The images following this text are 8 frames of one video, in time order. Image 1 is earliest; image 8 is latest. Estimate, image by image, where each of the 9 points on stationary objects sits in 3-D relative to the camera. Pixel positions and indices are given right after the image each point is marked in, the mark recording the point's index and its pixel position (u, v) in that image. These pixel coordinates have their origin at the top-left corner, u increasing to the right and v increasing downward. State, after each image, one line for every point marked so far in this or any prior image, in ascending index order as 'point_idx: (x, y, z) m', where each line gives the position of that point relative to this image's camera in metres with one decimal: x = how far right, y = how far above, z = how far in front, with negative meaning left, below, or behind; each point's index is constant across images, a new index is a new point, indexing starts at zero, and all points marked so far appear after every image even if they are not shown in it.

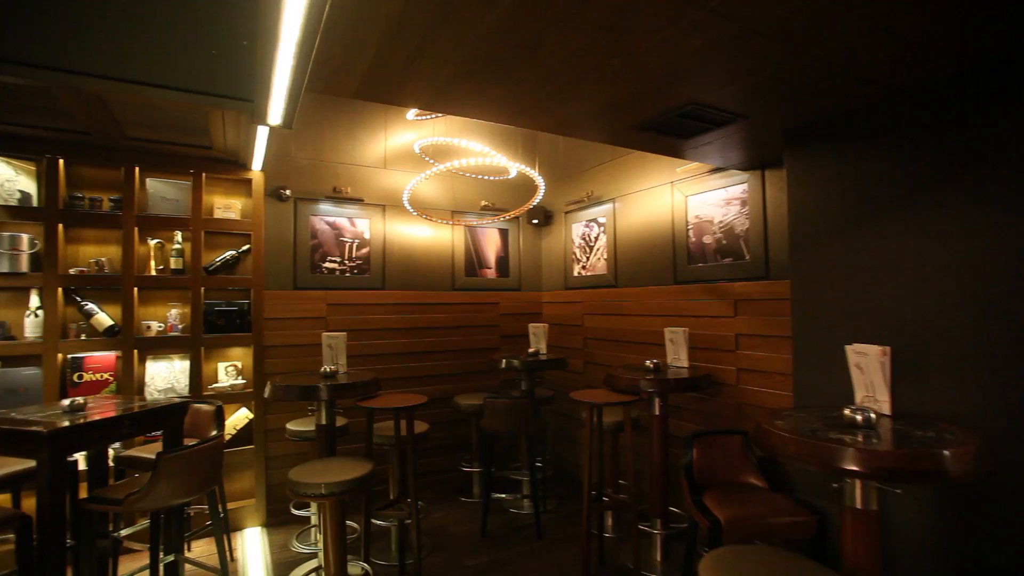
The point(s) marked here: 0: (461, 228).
0: (-0.5, +0.6, +5.3) m
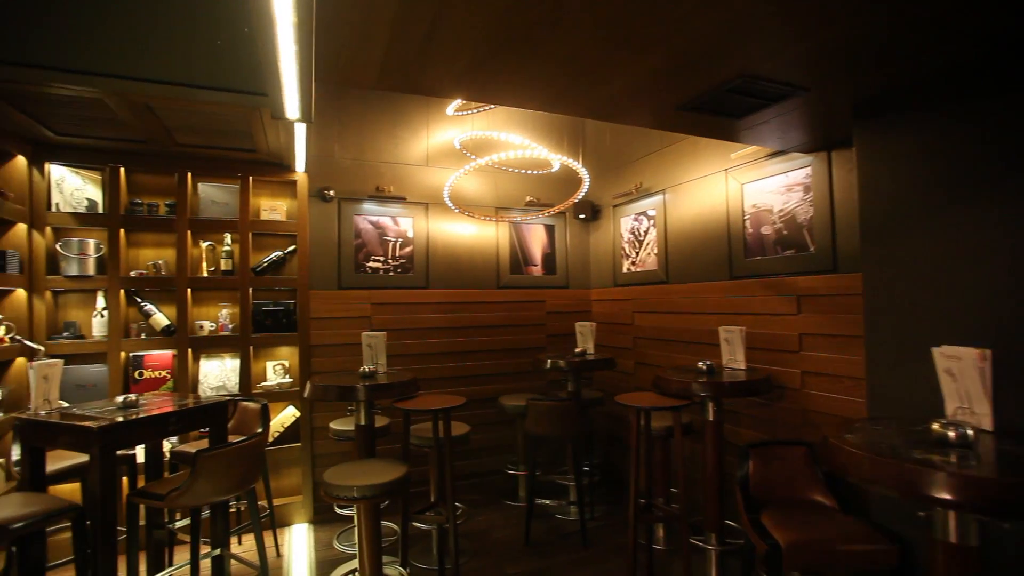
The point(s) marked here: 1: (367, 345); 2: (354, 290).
0: (-0.1, +0.6, +5.2) m
1: (-1.0, -0.4, +3.7) m
2: (-1.4, 0.0, +4.6) m
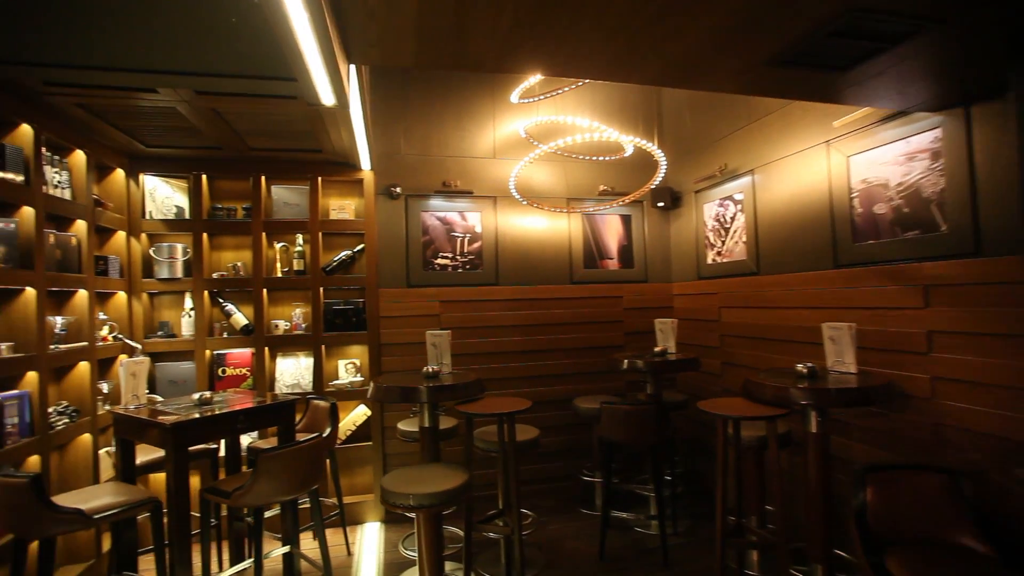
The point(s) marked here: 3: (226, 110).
0: (+0.6, +0.7, +4.9) m
1: (-0.6, -0.4, +3.6) m
2: (-0.8, 0.0, +4.6) m
3: (-1.7, +1.1, +3.2) m
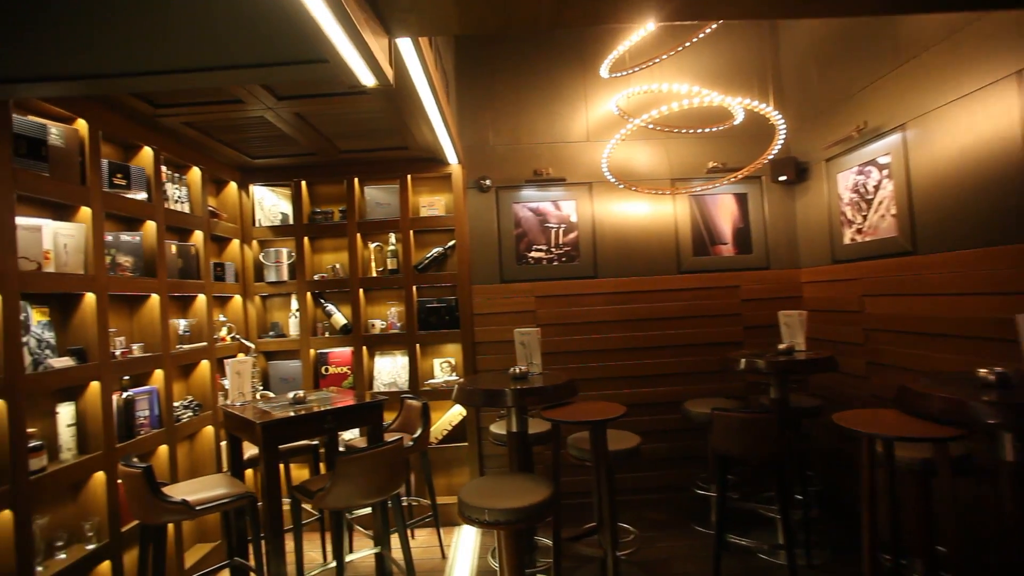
0: (+1.4, +0.8, +4.4) m
1: (+0.1, -0.4, +3.4) m
2: (0.0, 0.0, +4.4) m
3: (-1.2, +1.1, +3.2) m
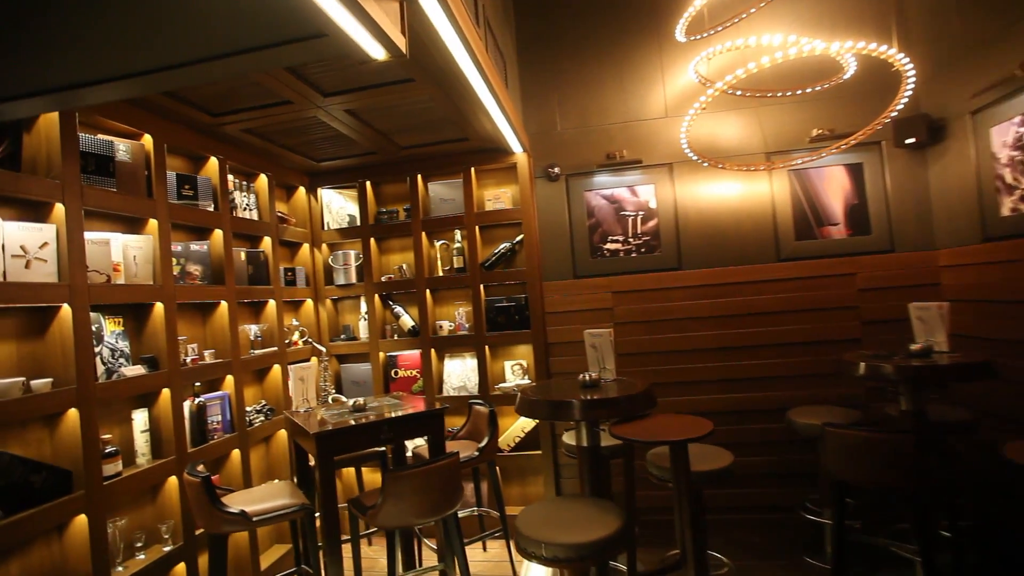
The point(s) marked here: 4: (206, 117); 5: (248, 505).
0: (+1.9, +0.8, +3.8) m
1: (+0.5, -0.3, +3.1) m
2: (+0.6, +0.1, +4.0) m
3: (-0.9, +1.1, +3.1) m
4: (-1.8, +1.0, +3.0) m
5: (-1.3, -1.1, +2.7) m
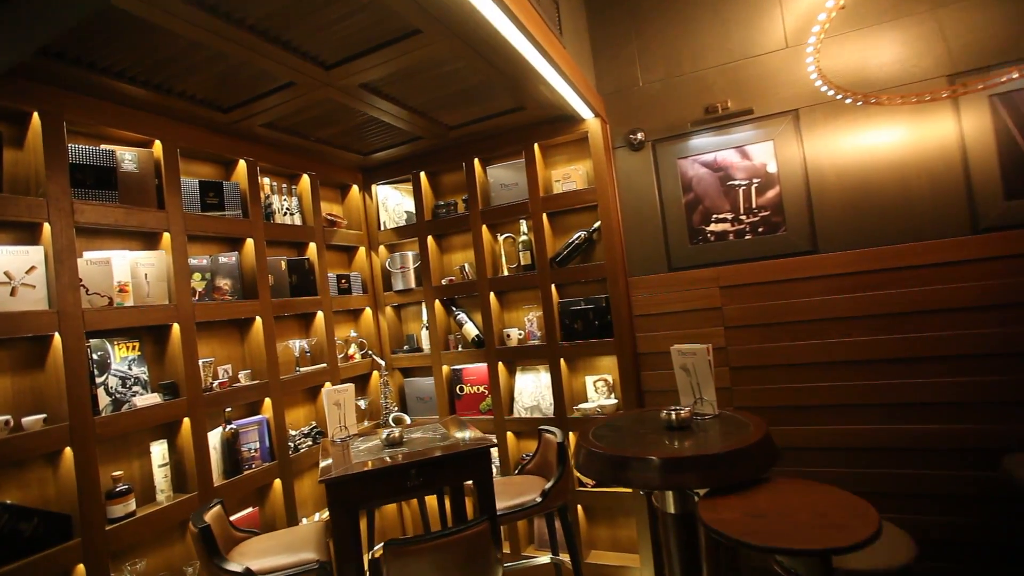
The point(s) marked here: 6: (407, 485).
0: (+2.3, +0.9, +2.6) m
1: (+0.7, -0.3, +2.3) m
2: (+1.0, +0.1, +3.1) m
3: (-0.7, +1.0, +2.6) m
4: (-1.5, +0.9, +2.7) m
5: (-1.1, -1.2, +2.3) m
6: (-0.5, -0.9, +2.3) m
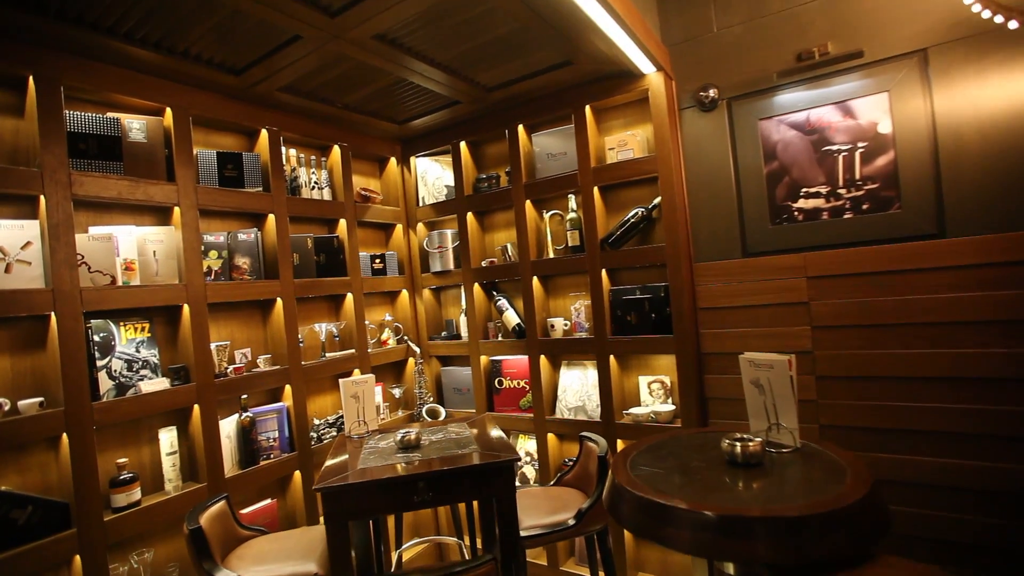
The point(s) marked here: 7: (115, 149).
0: (+2.4, +0.9, +1.8) m
1: (+0.8, -0.3, +1.8) m
2: (+1.2, +0.2, +2.6) m
3: (-0.5, +1.1, +2.2) m
4: (-1.3, +1.0, +2.5) m
5: (-1.0, -1.1, +2.1) m
6: (-0.4, -0.8, +2.0) m
7: (-1.7, +0.6, +2.3) m
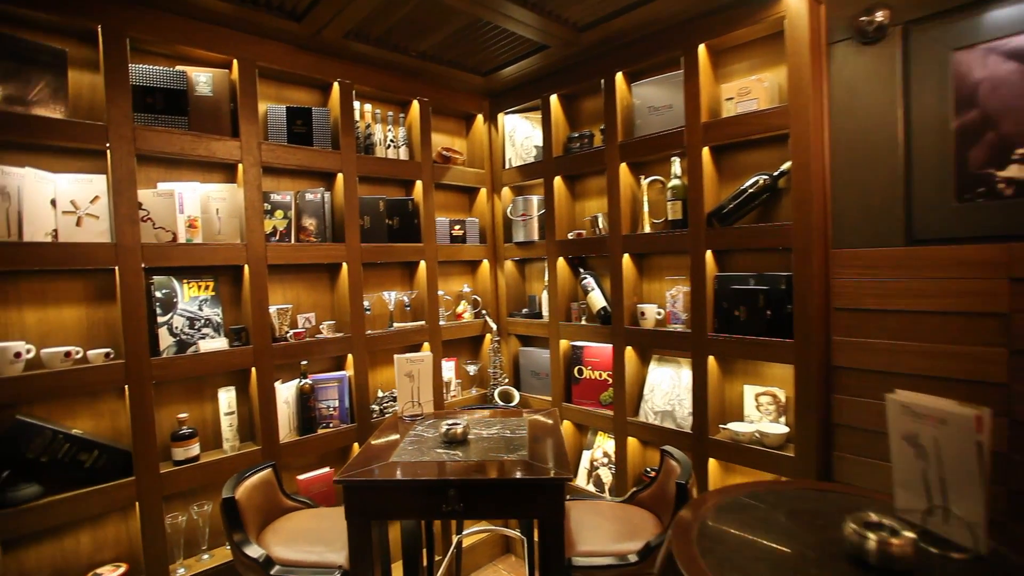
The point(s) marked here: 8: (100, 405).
0: (+2.5, +0.8, +0.8) m
1: (+0.9, -0.3, +1.2) m
2: (+1.5, +0.1, +1.9) m
3: (-0.2, +1.2, +1.9) m
4: (-1.0, +1.2, +2.3) m
5: (-0.9, -1.0, +2.0) m
6: (-0.2, -0.7, +1.8) m
7: (-1.4, +0.8, +2.2) m
8: (-1.7, -0.5, +2.2) m
